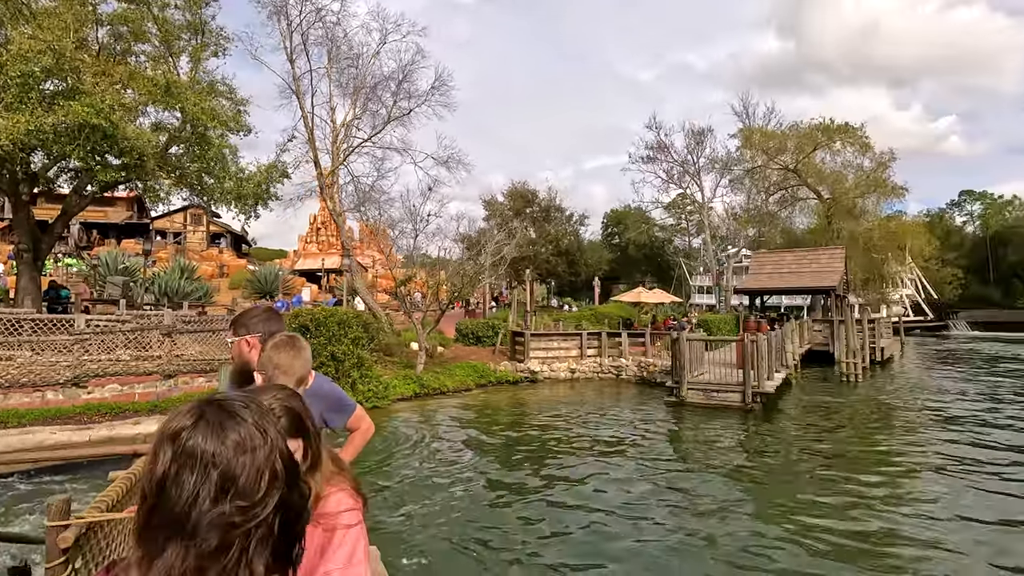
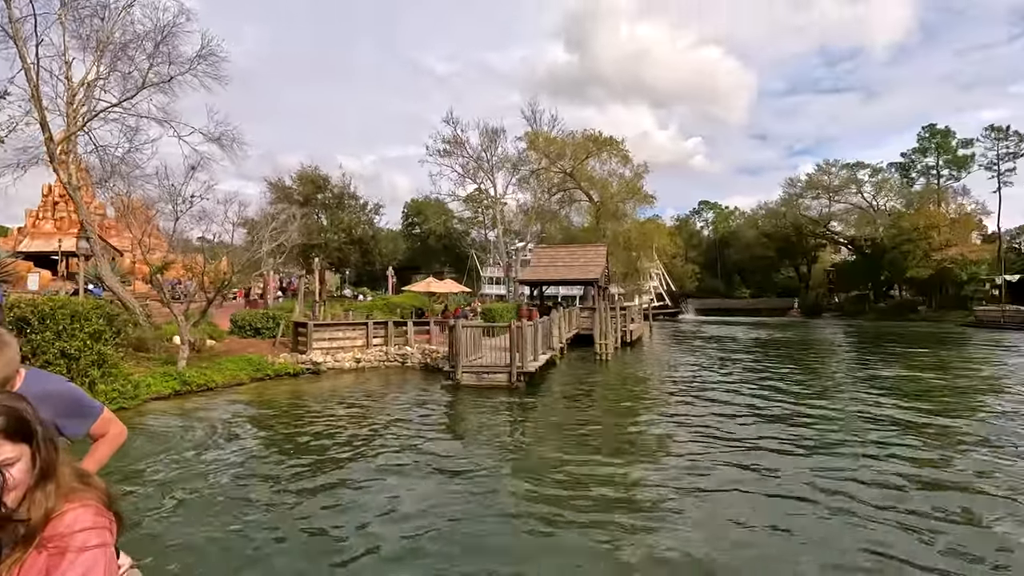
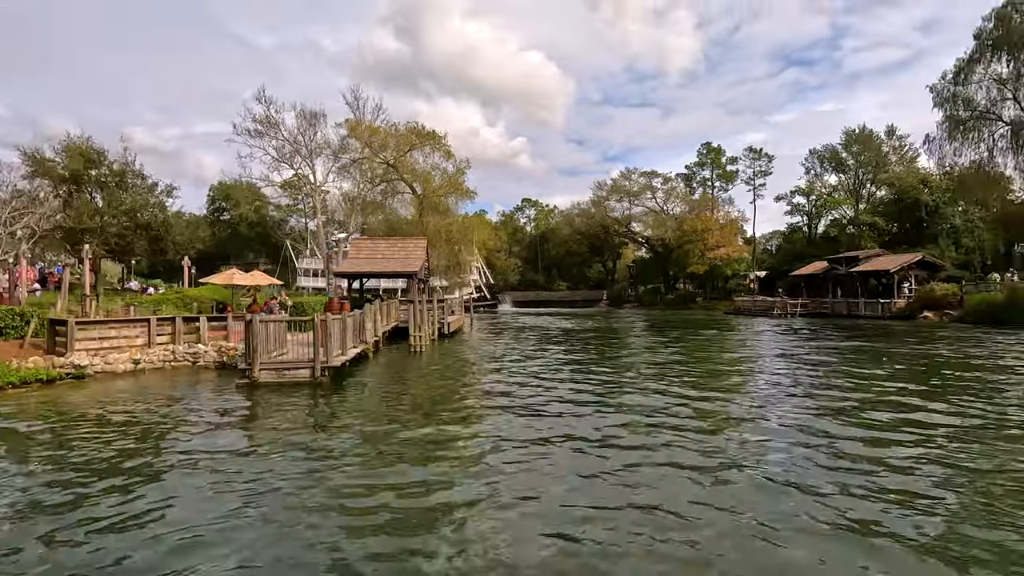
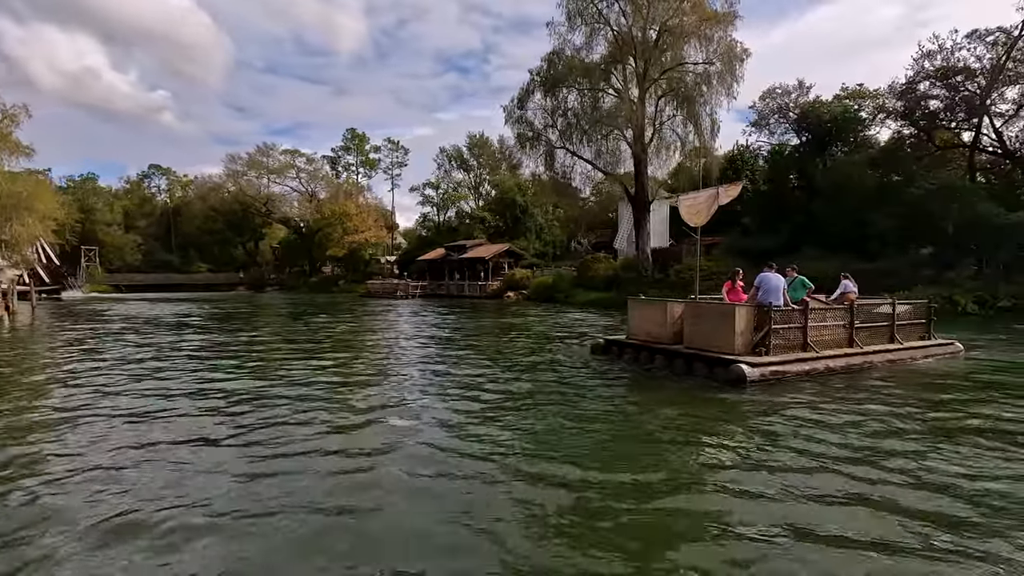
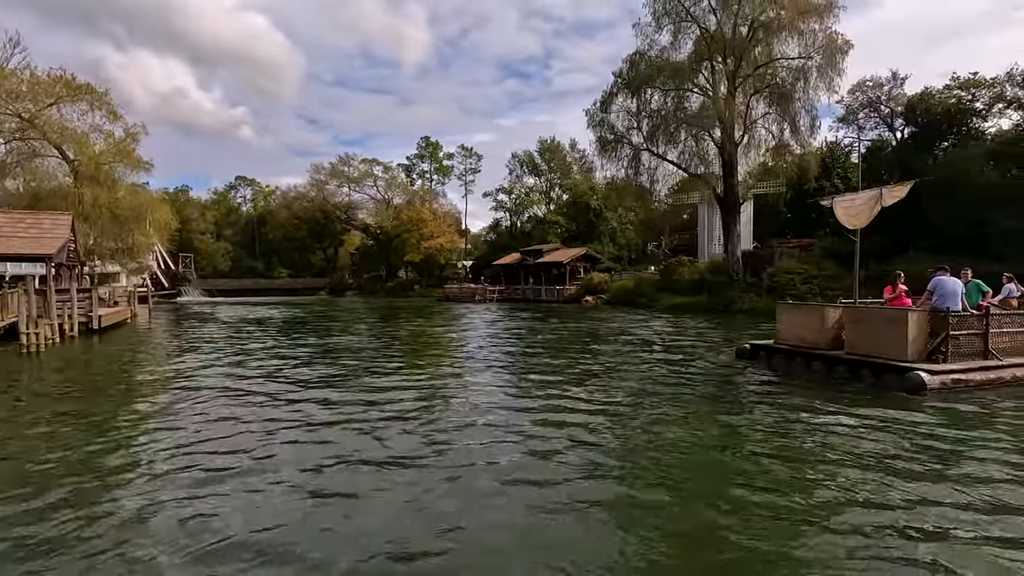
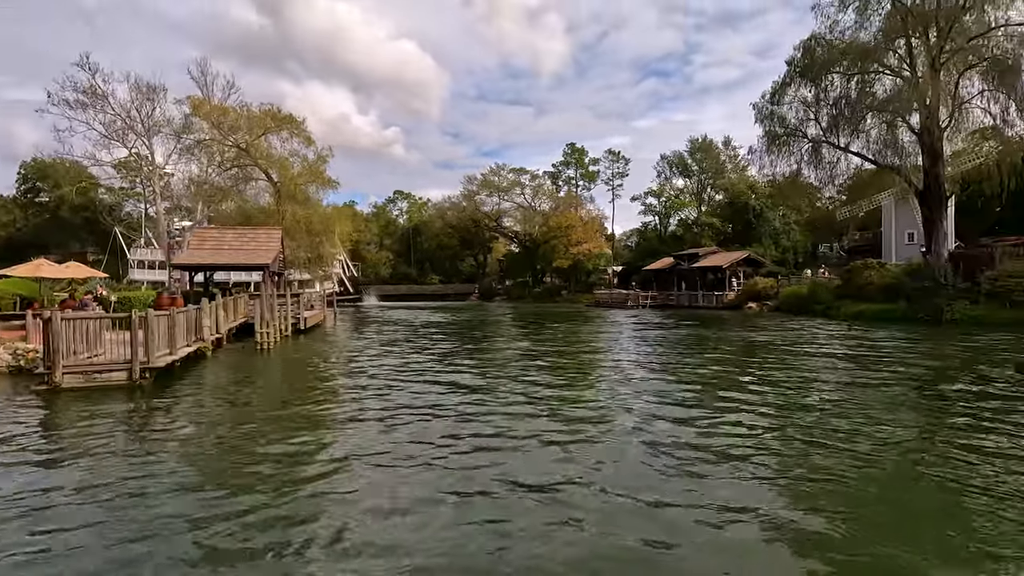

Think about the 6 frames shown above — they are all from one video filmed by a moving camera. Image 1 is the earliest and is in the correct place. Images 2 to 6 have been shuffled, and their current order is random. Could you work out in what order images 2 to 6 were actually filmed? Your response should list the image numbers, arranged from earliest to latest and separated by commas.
2, 3, 6, 5, 4
